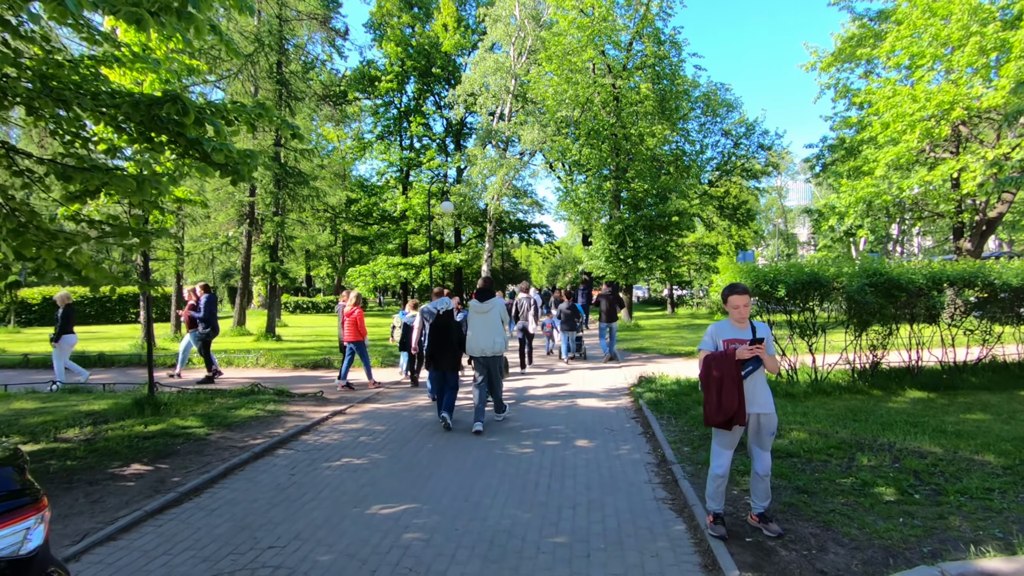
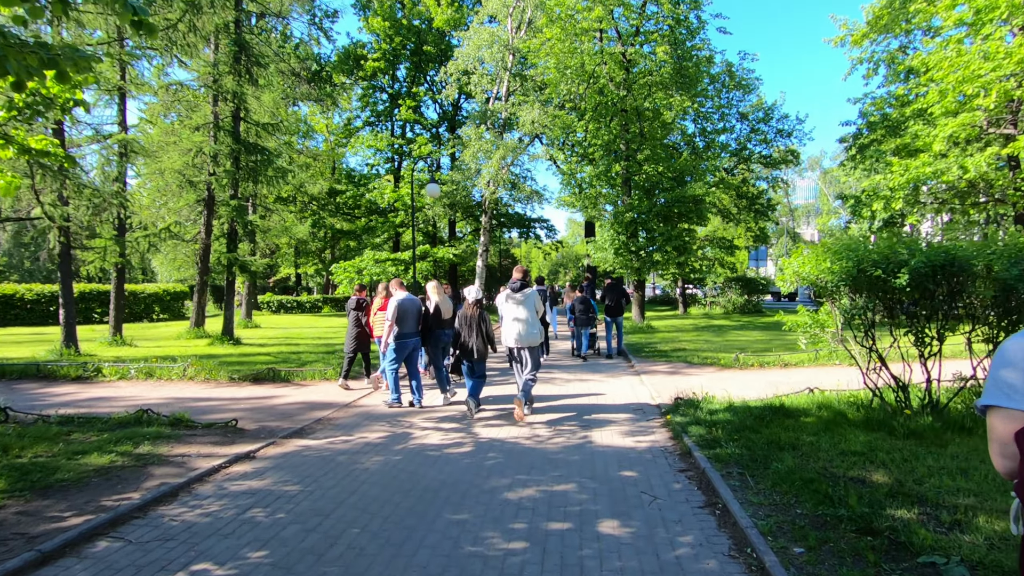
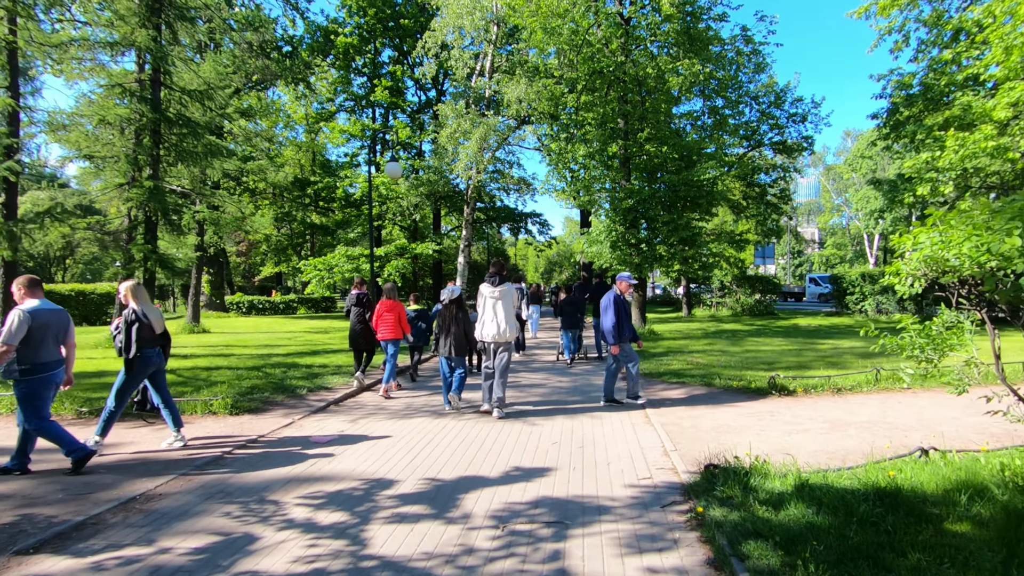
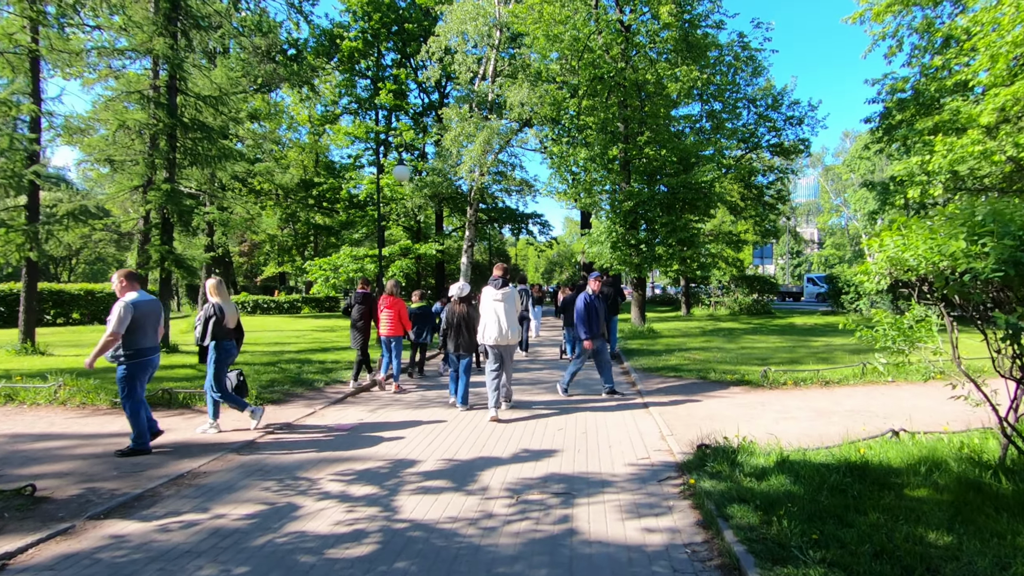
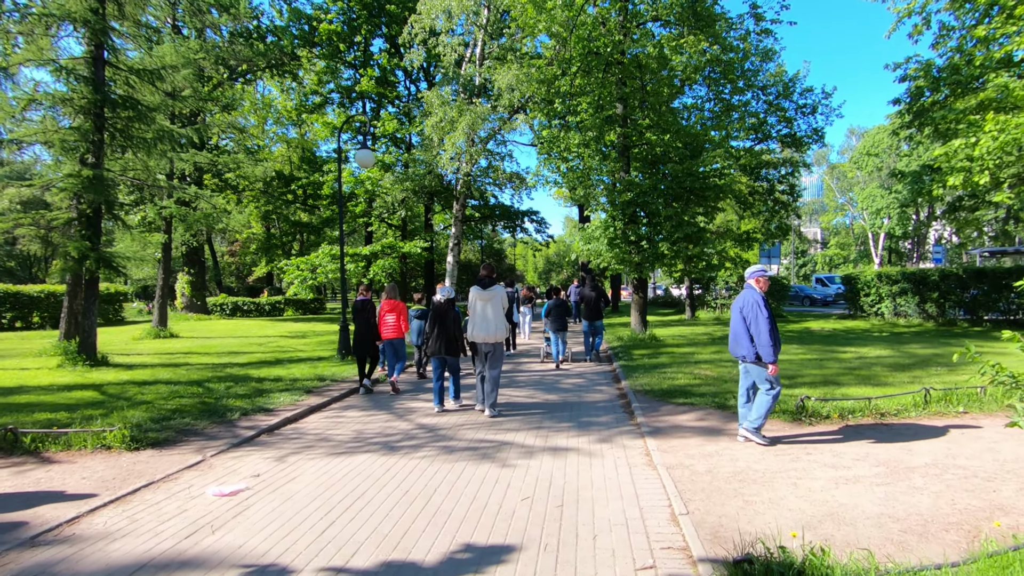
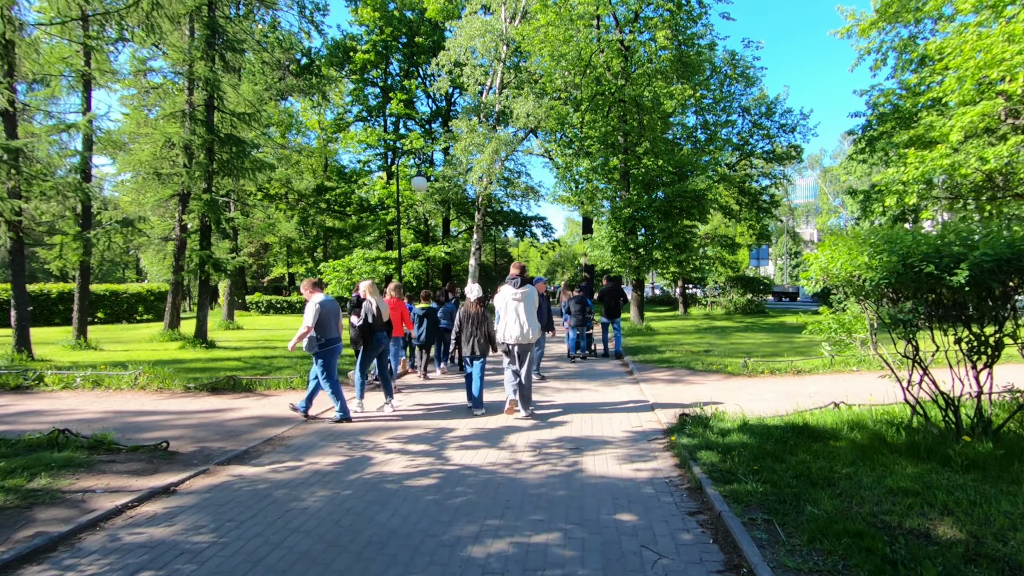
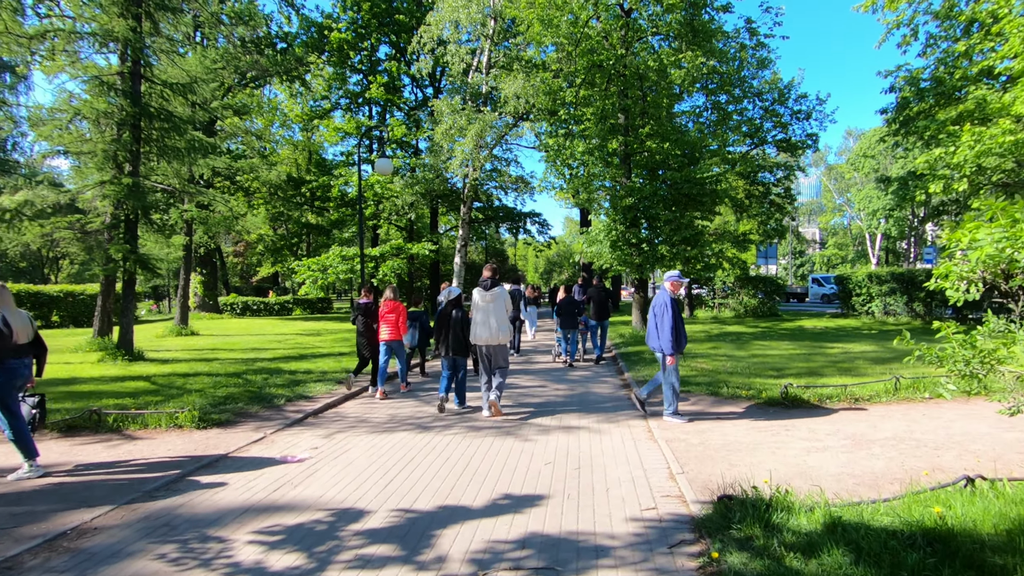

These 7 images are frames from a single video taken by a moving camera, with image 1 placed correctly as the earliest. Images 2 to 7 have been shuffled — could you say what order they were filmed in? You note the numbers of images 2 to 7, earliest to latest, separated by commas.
2, 6, 4, 3, 7, 5
